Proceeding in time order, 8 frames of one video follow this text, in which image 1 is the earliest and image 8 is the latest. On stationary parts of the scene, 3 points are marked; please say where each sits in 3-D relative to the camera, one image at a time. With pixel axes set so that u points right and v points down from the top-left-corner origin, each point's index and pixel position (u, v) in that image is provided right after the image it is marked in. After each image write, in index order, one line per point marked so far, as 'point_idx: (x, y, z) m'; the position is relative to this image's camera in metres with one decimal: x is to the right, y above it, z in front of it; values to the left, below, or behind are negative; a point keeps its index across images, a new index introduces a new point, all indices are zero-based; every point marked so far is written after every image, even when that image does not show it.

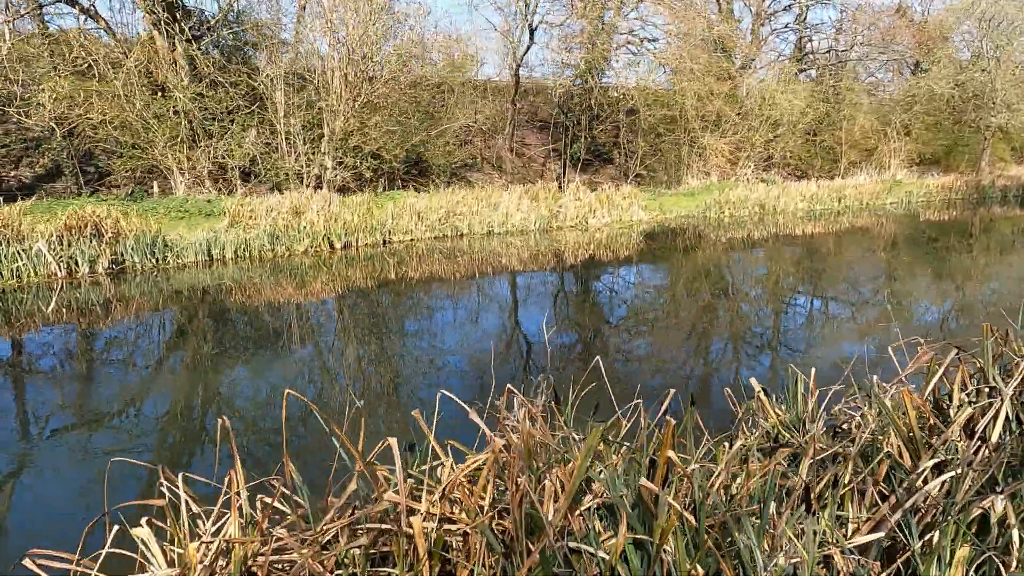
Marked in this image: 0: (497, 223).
0: (-0.4, +1.0, +9.5) m
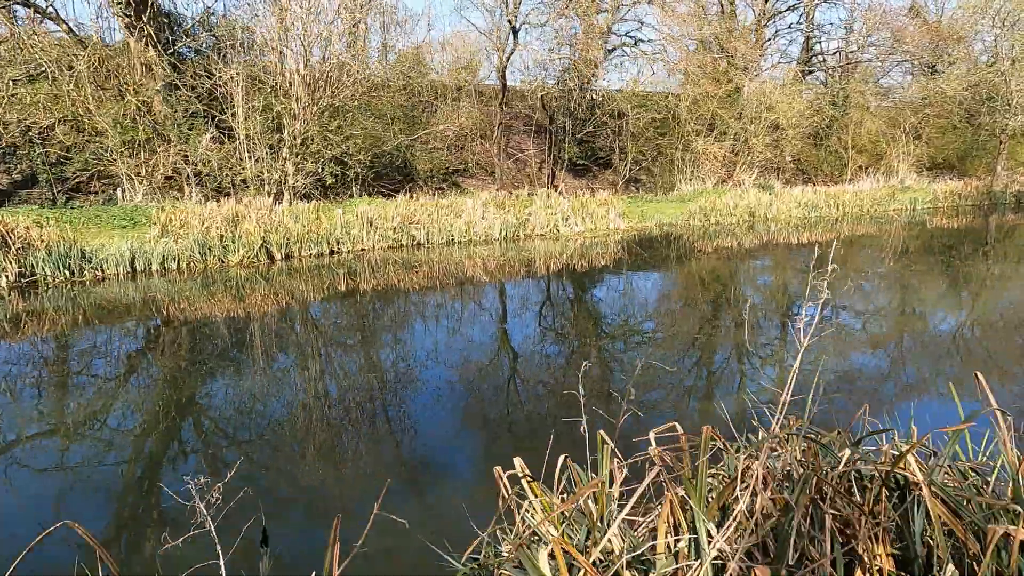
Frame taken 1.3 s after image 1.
0: (-0.9, +0.8, +9.0) m
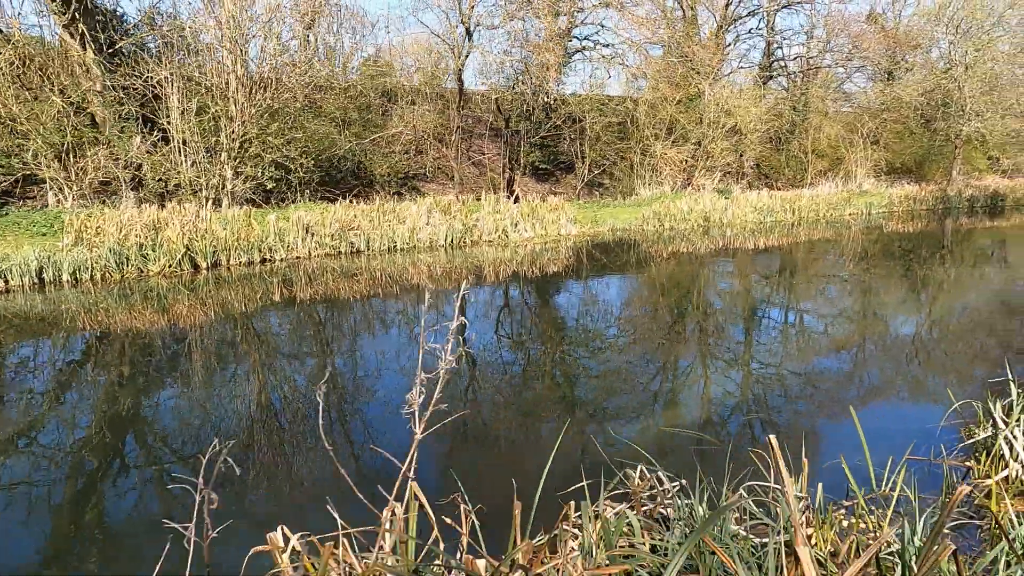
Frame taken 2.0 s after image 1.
0: (-1.6, +0.7, +8.7) m
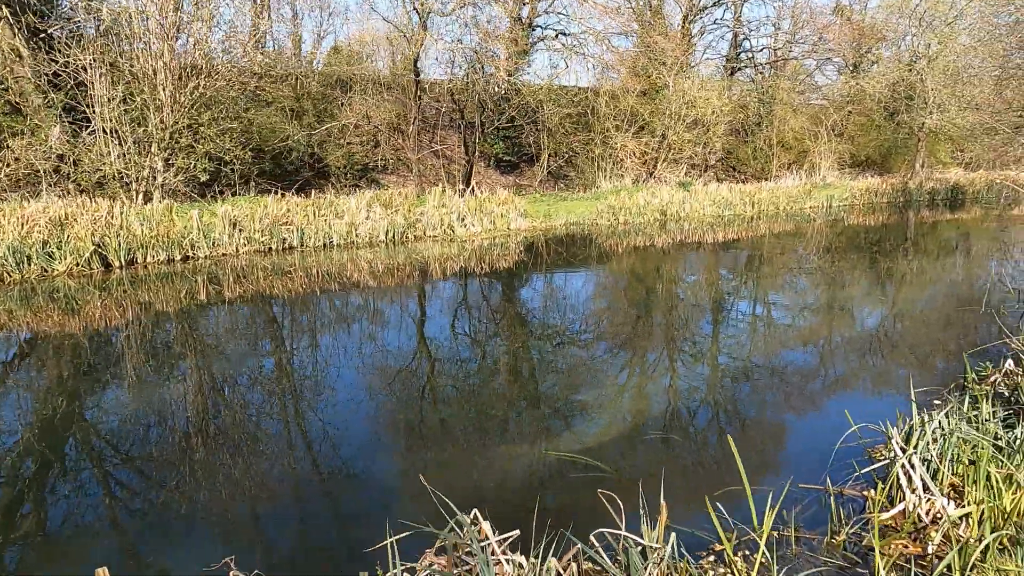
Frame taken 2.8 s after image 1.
0: (-2.4, +0.7, +8.4) m
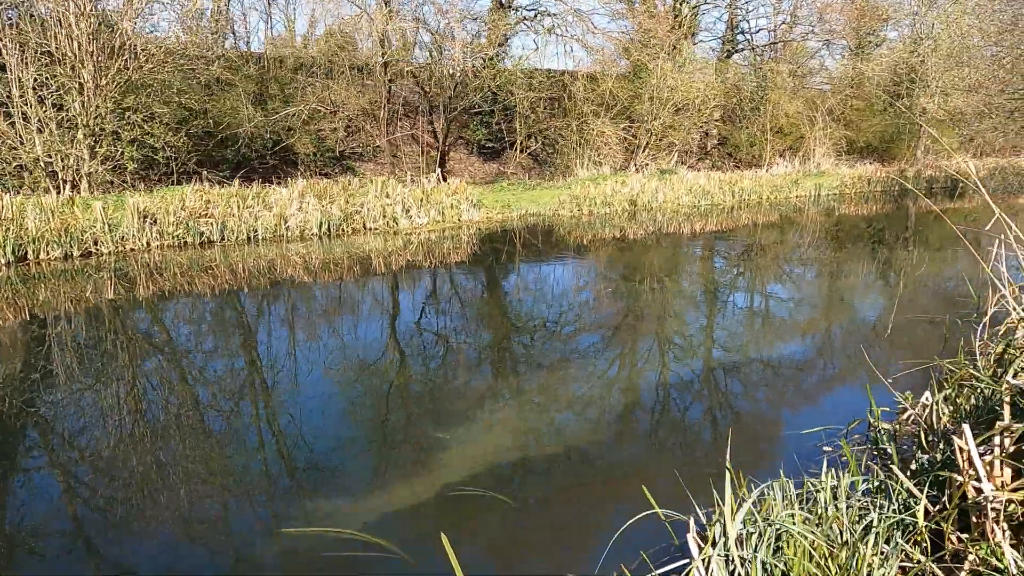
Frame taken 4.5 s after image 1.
0: (-3.1, +0.8, +7.8) m
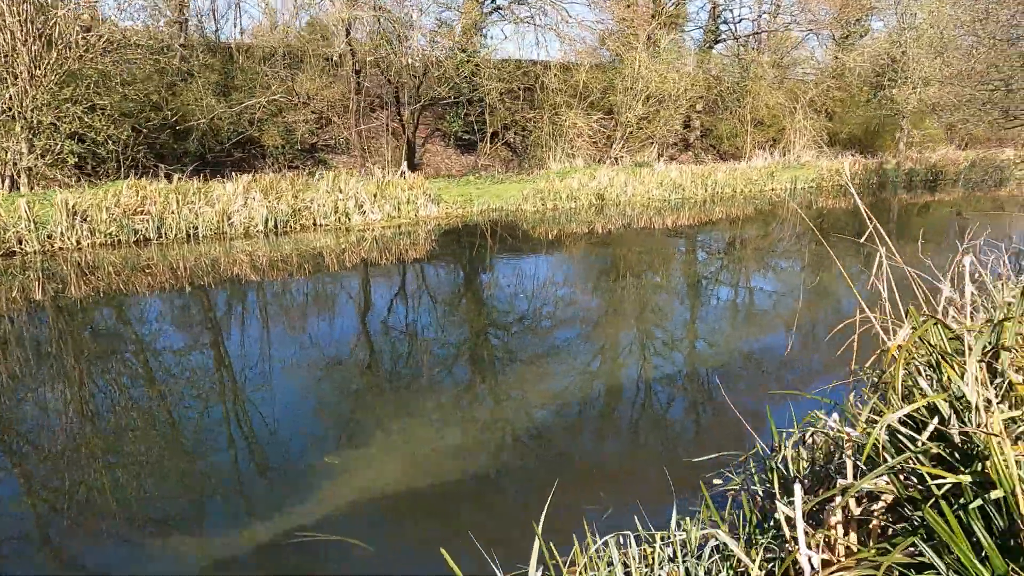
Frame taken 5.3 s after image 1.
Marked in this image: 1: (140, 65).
0: (-3.6, +0.8, +7.5) m
1: (-5.8, +3.5, +9.7) m
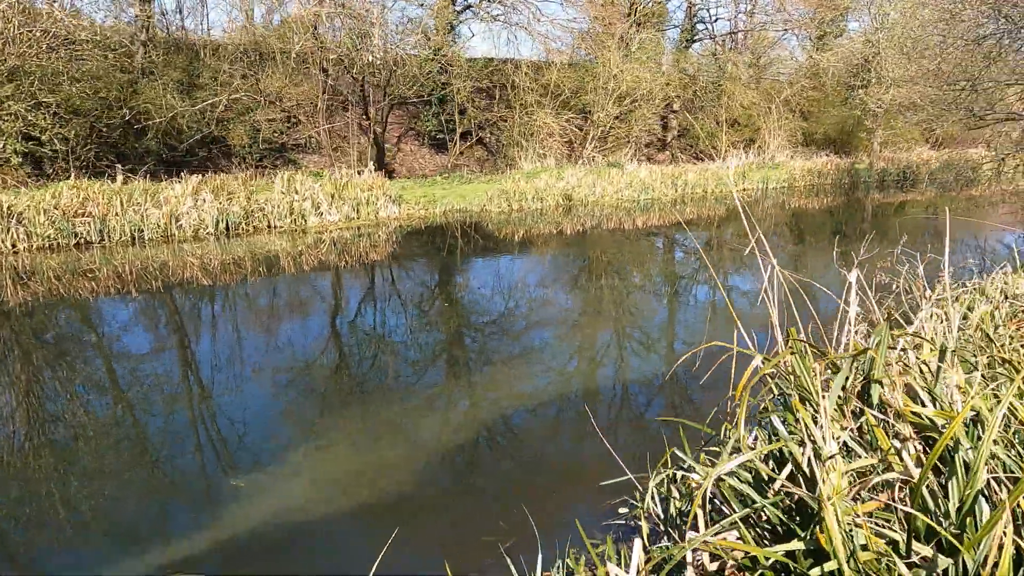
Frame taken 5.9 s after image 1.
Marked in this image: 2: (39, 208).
0: (-4.1, +0.7, +7.3) m
1: (-6.3, +3.4, +9.4) m
2: (-4.9, +0.9, +6.8) m
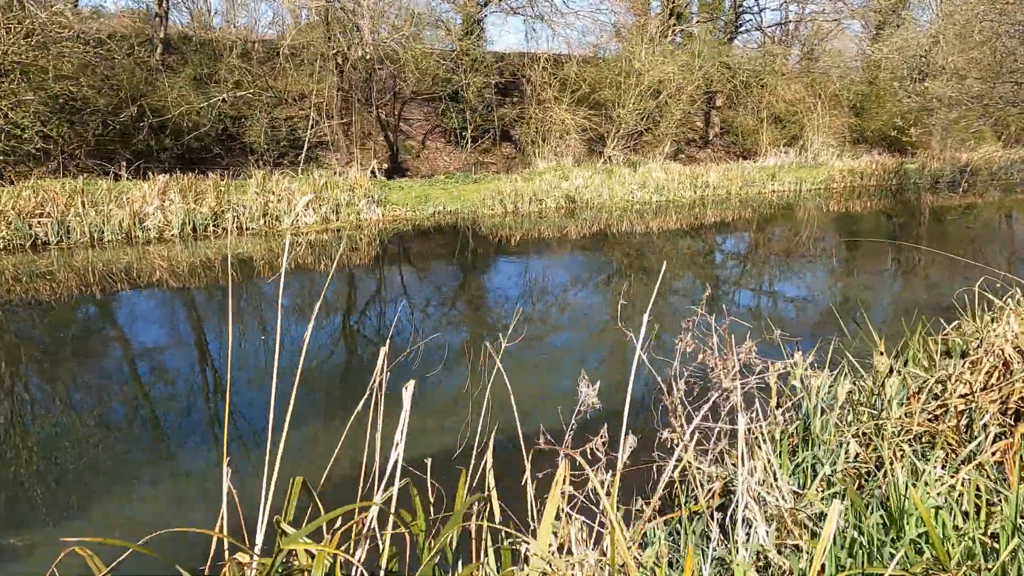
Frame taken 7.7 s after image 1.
0: (-4.3, +0.7, +7.2) m
1: (-6.3, +3.5, +9.4) m
2: (-5.2, +0.9, +6.7) m
